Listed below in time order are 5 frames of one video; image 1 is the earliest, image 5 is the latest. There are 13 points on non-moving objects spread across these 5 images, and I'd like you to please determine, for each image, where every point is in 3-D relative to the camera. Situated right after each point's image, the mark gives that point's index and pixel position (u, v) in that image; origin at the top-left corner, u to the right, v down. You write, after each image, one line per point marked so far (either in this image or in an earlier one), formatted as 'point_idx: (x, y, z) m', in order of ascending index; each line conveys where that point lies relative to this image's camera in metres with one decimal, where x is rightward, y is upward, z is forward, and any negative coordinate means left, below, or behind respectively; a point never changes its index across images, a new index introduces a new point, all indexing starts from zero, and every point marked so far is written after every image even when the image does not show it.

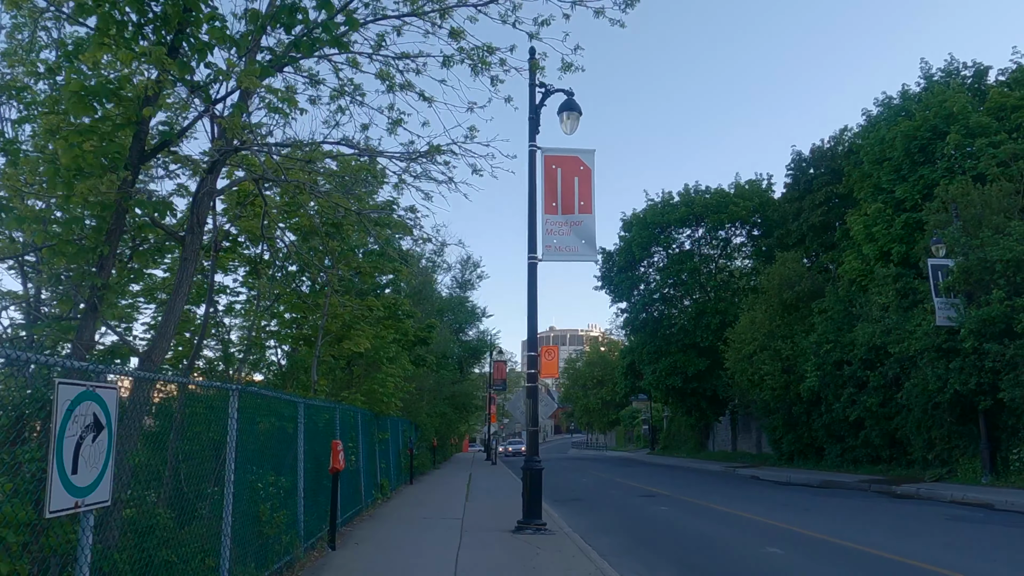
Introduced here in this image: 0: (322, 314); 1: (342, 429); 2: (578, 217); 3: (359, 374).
0: (-2.8, -0.4, +12.2) m
1: (-2.3, -1.9, +11.5) m
2: (+1.0, +1.0, +12.2) m
3: (-2.9, -1.6, +15.8) m
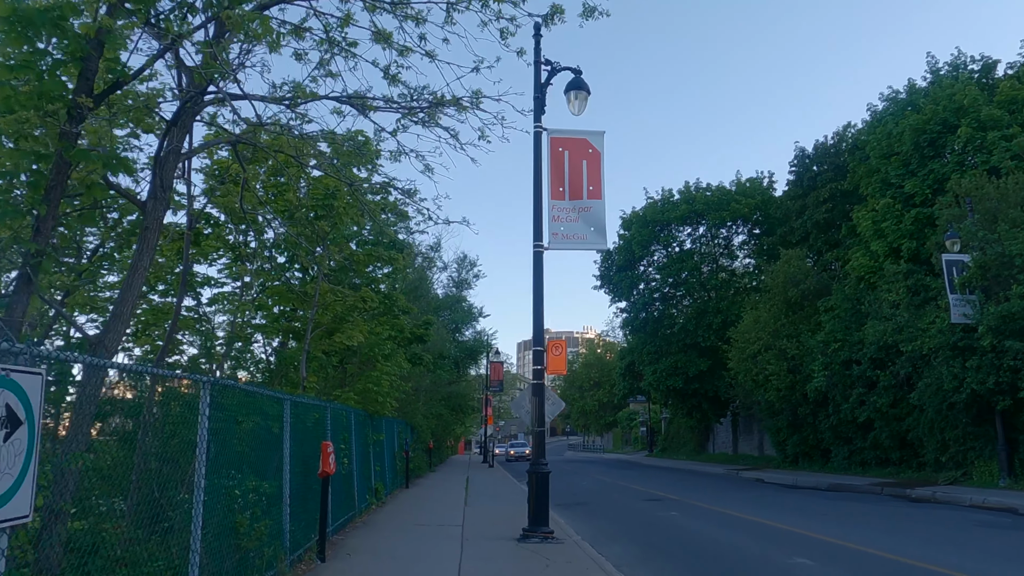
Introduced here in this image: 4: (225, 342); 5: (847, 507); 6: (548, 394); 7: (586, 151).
0: (-2.7, -0.3, +11.4) m
1: (-2.3, -1.8, +10.7) m
2: (+1.0, +1.2, +11.4) m
3: (-2.9, -1.5, +15.0) m
4: (-3.7, -0.7, +11.0) m
5: (+7.9, -5.2, +19.7) m
6: (+0.5, -1.4, +11.3) m
7: (+1.0, +1.9, +11.5) m
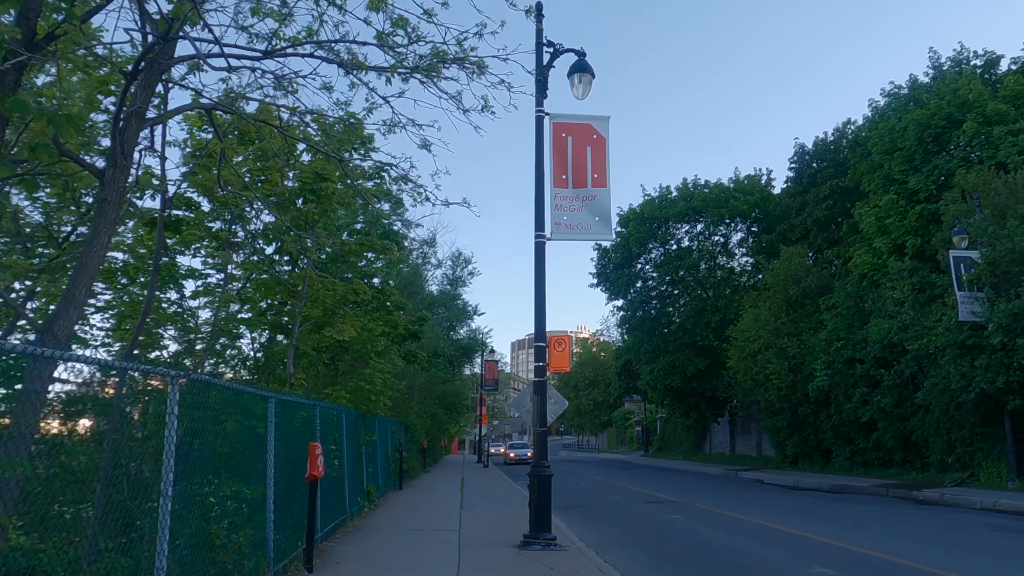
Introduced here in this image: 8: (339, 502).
0: (-2.7, -0.2, +10.8) m
1: (-2.3, -1.7, +10.1) m
2: (+1.0, +1.3, +10.8) m
3: (-2.9, -1.4, +14.4) m
4: (-3.7, -0.6, +10.4) m
5: (+7.8, -5.1, +19.2) m
6: (+0.5, -1.3, +10.7) m
7: (+1.0, +2.0, +10.9) m
8: (-2.3, -2.9, +11.2) m
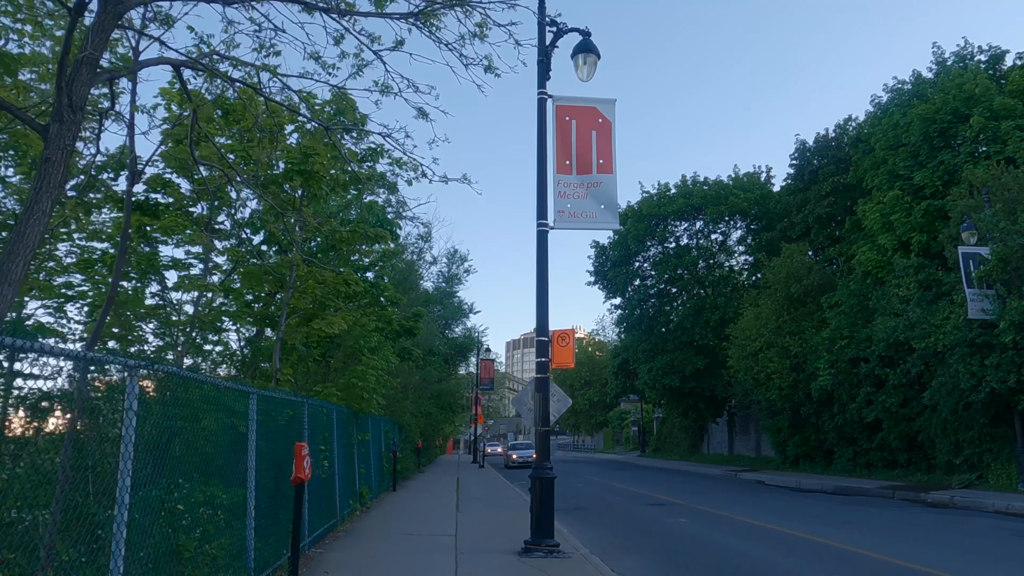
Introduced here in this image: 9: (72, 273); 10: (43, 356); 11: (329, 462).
0: (-2.7, 0.0, +10.2) m
1: (-2.3, -1.6, +9.5) m
2: (+1.0, +1.4, +10.3) m
3: (-2.9, -1.3, +13.8) m
4: (-3.7, -0.5, +9.8) m
5: (+7.7, -5.0, +18.6) m
6: (+0.5, -1.2, +10.2) m
7: (+1.0, +2.1, +10.3) m
8: (-2.3, -2.8, +10.6) m
9: (-5.2, +0.2, +9.9) m
10: (-2.1, -0.3, +3.7) m
11: (-2.3, -2.2, +10.7) m
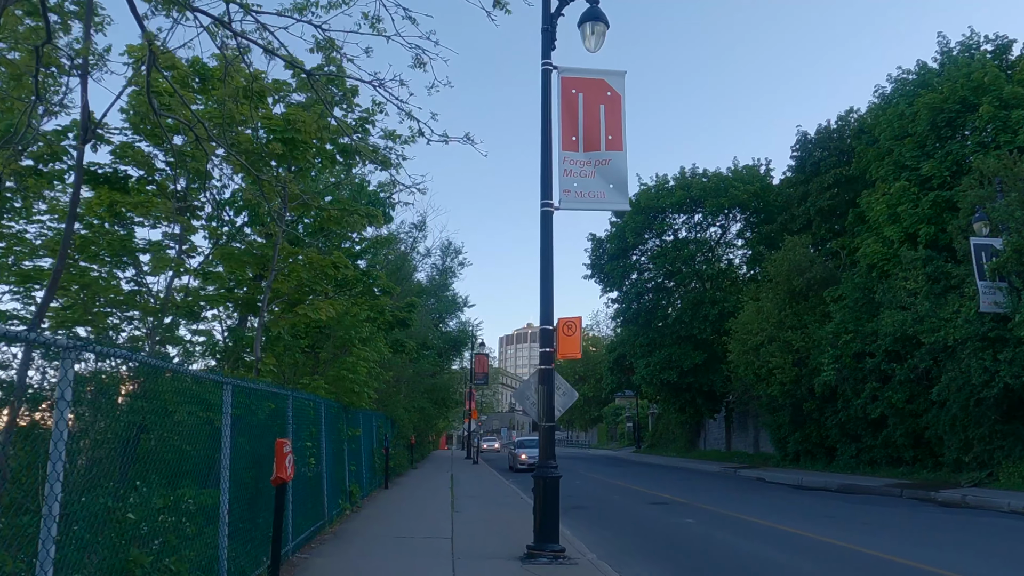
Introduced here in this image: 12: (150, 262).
0: (-2.7, +0.1, +9.5) m
1: (-2.3, -1.4, +8.8) m
2: (+1.0, +1.5, +9.5) m
3: (-2.9, -1.1, +13.1) m
4: (-3.7, -0.3, +9.0) m
5: (+7.7, -4.8, +18.0) m
6: (+0.5, -1.1, +9.5) m
7: (+1.1, +2.2, +9.6) m
8: (-2.3, -2.6, +9.9) m
9: (-5.2, +0.4, +9.2) m
10: (-2.0, -0.1, +2.9) m
11: (-2.3, -2.0, +10.0) m
12: (-4.0, +0.3, +9.3) m
